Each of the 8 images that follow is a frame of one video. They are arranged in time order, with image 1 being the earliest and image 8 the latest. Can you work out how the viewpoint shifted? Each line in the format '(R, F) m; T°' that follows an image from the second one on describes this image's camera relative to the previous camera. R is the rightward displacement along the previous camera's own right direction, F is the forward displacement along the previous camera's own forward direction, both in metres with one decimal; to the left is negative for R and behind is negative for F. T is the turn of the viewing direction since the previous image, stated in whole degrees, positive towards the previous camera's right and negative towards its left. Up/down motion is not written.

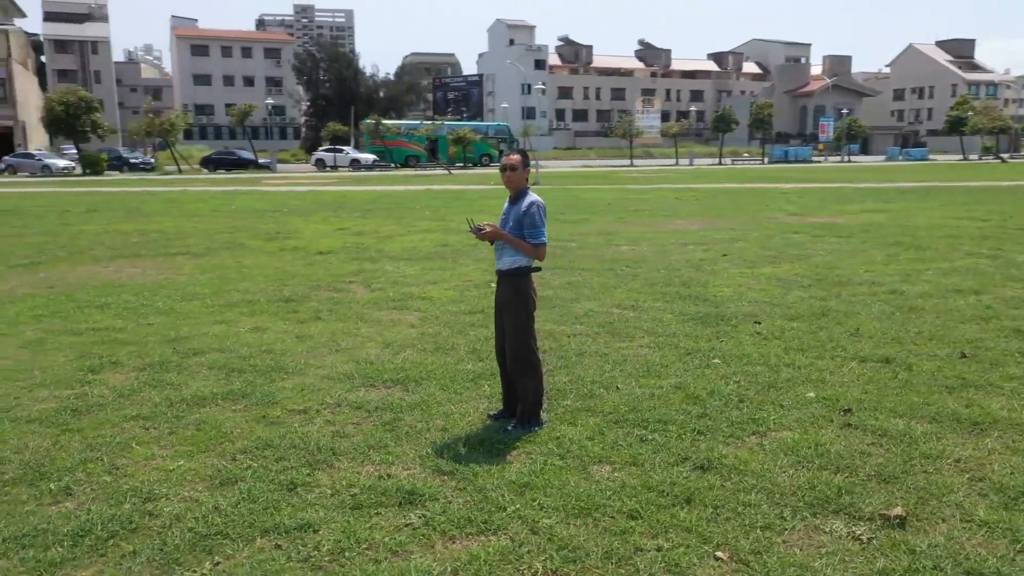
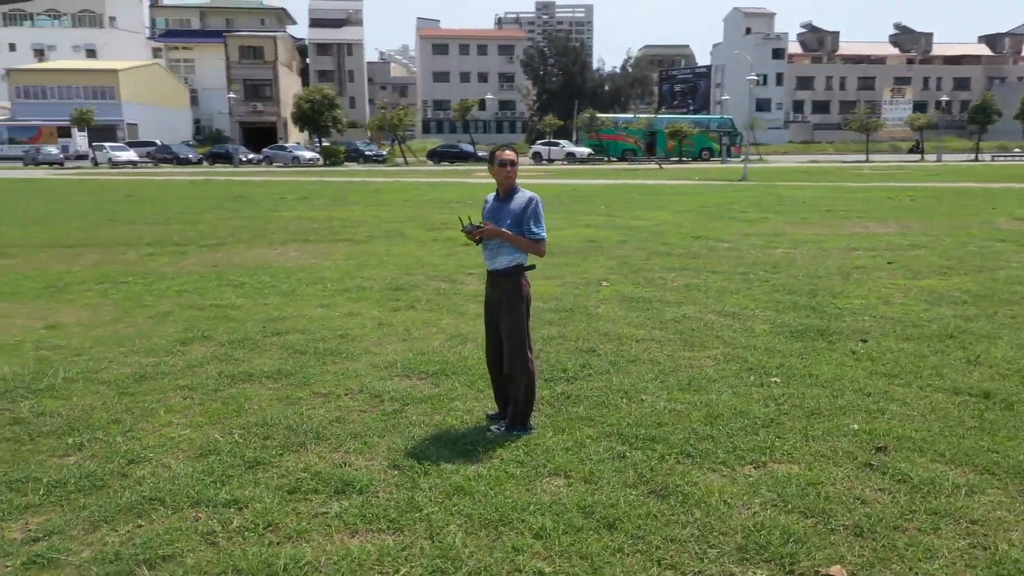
(+1.3, +0.3) m; -16°
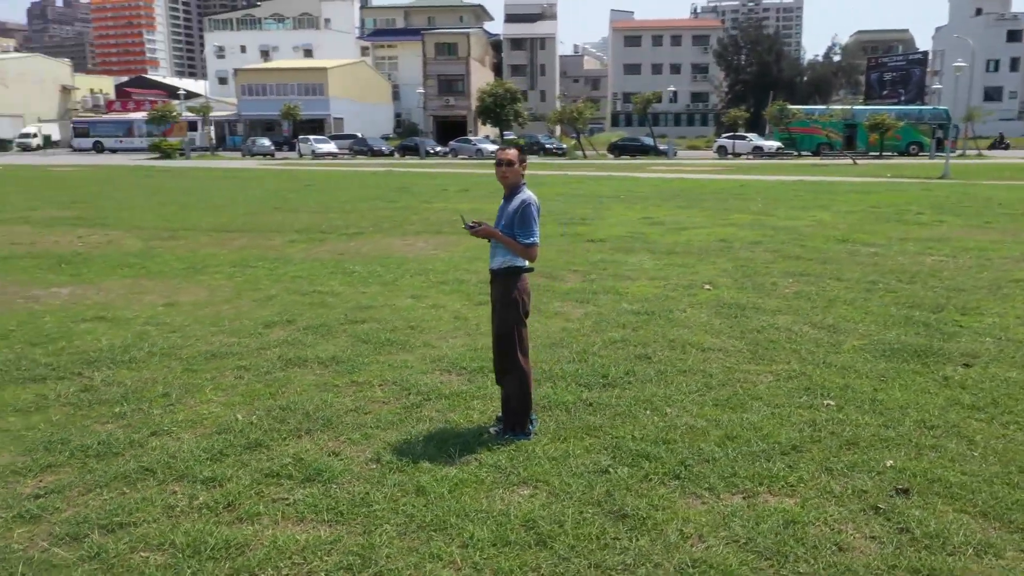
(+1.0, +0.2) m; -13°
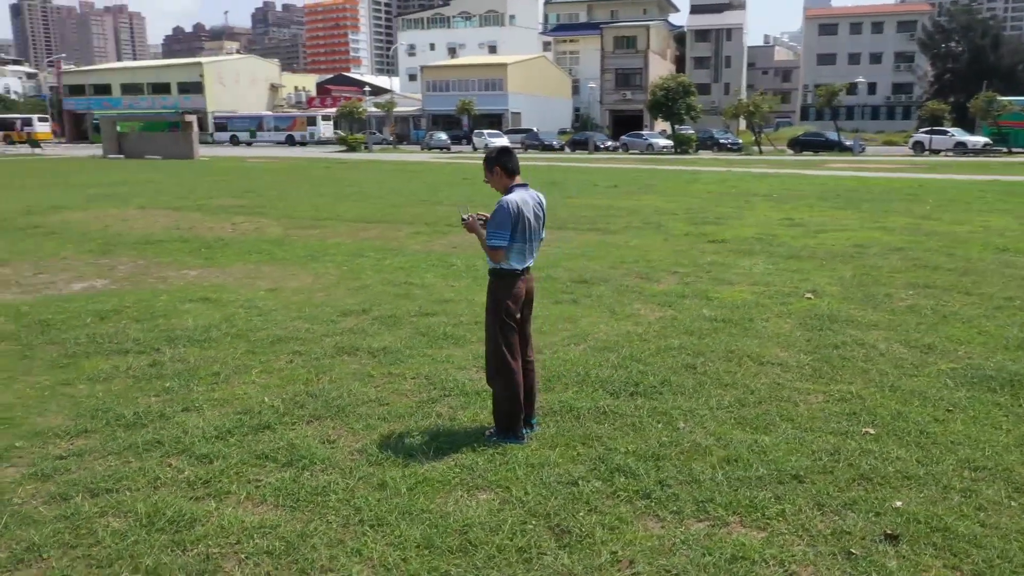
(+0.9, +0.2) m; -12°
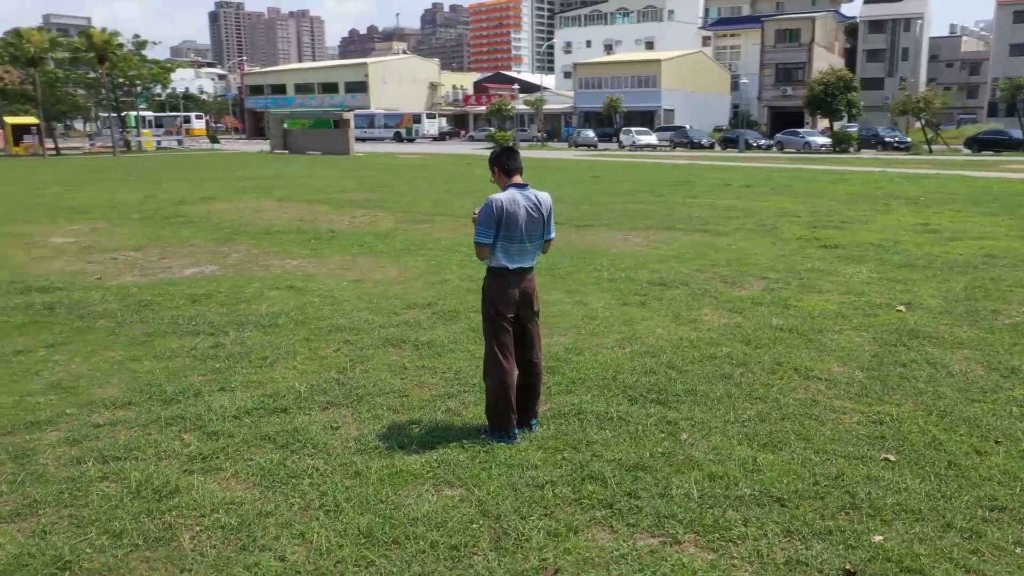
(+0.8, +0.1) m; -11°
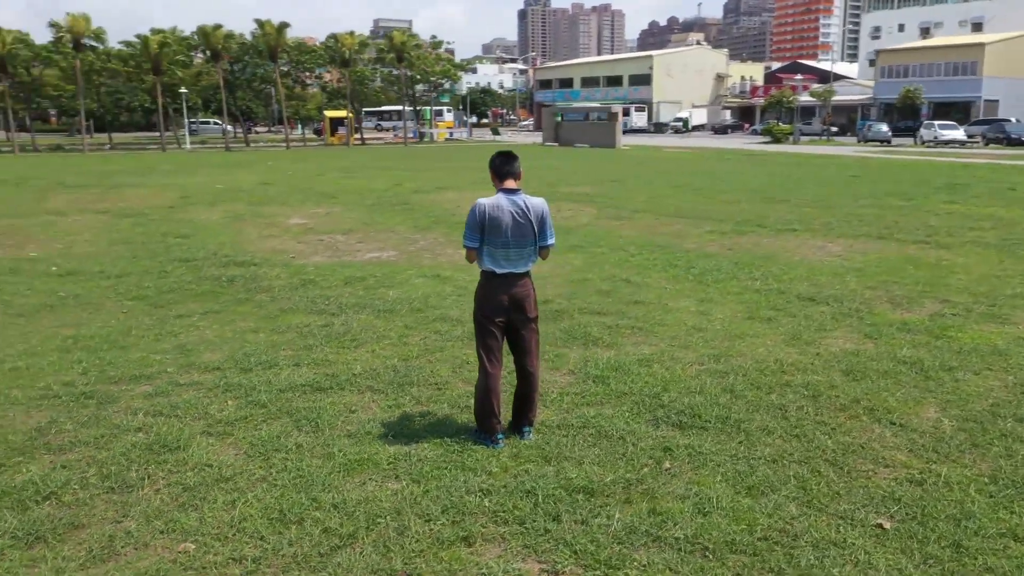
(+1.5, +0.3) m; -20°
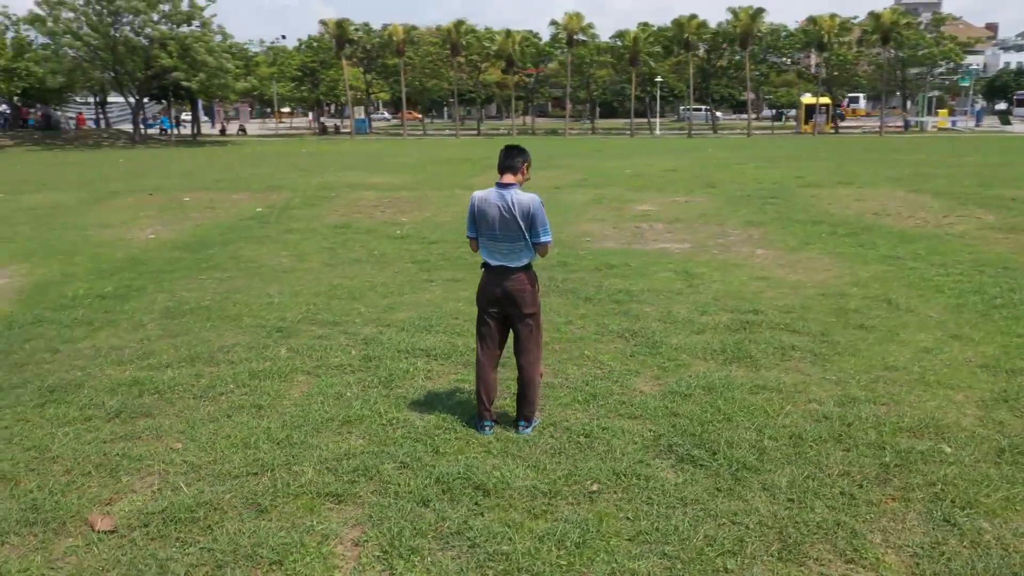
(+2.4, +0.7) m; -33°
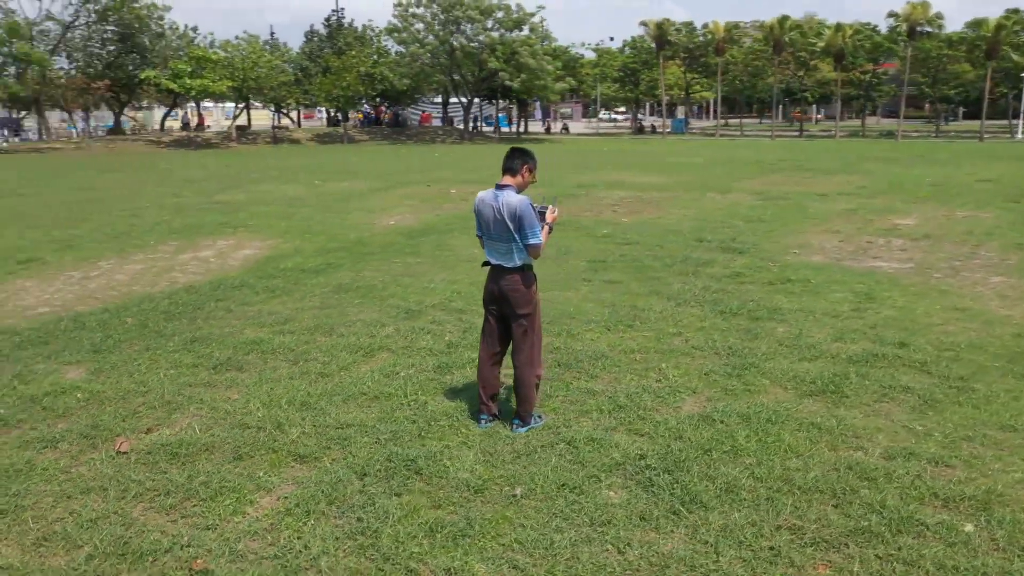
(+1.7, +0.3) m; -23°
